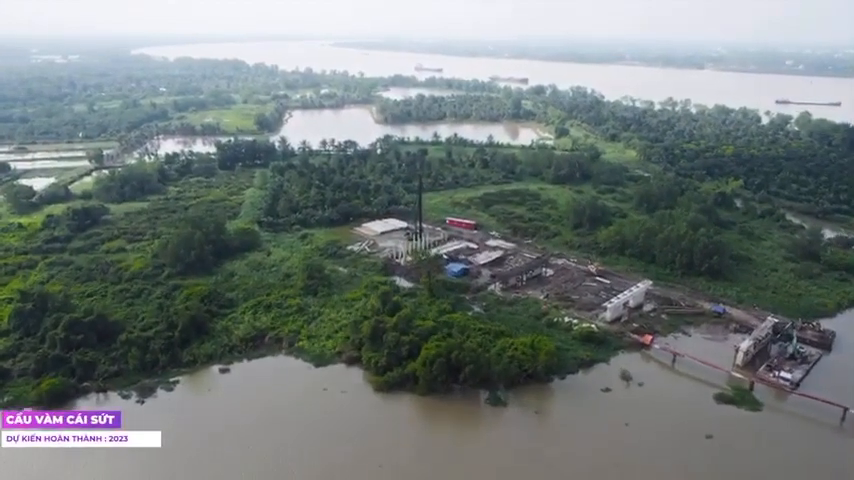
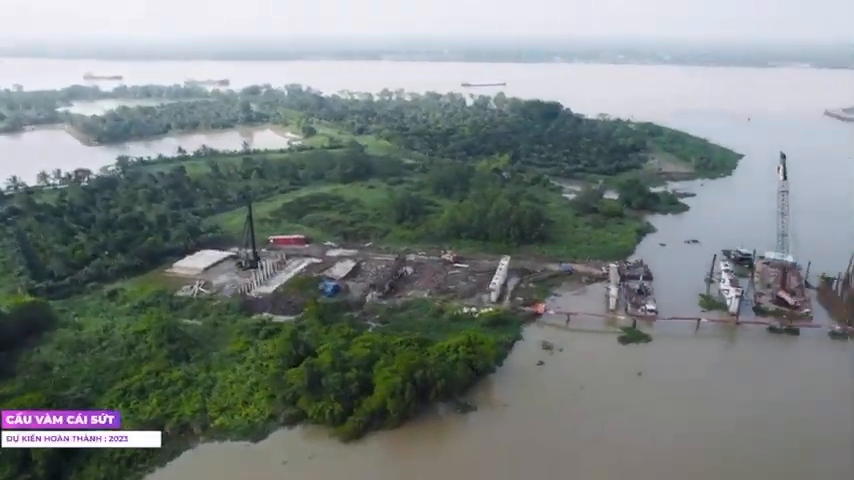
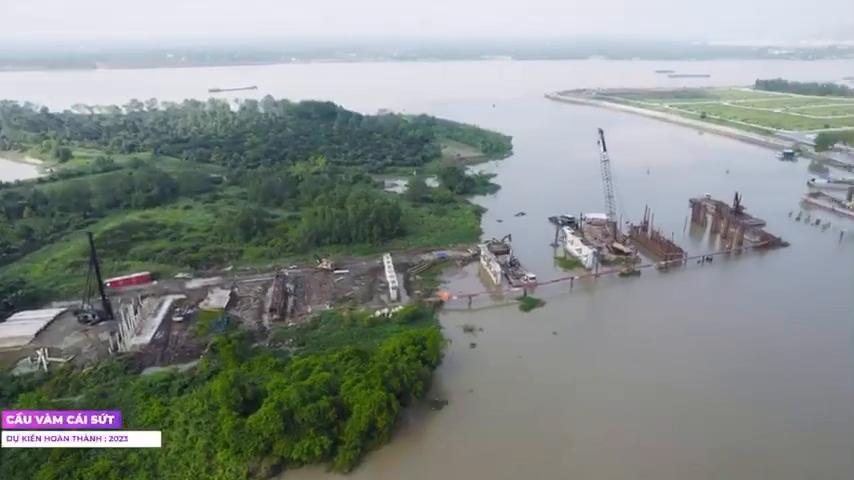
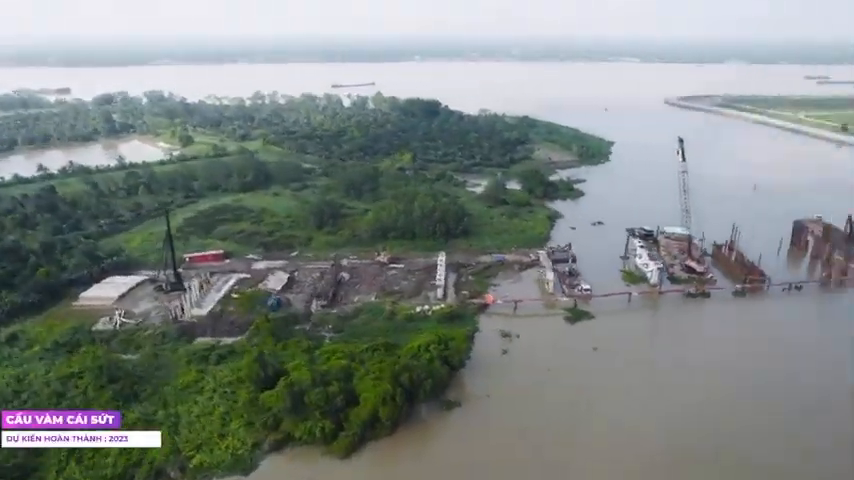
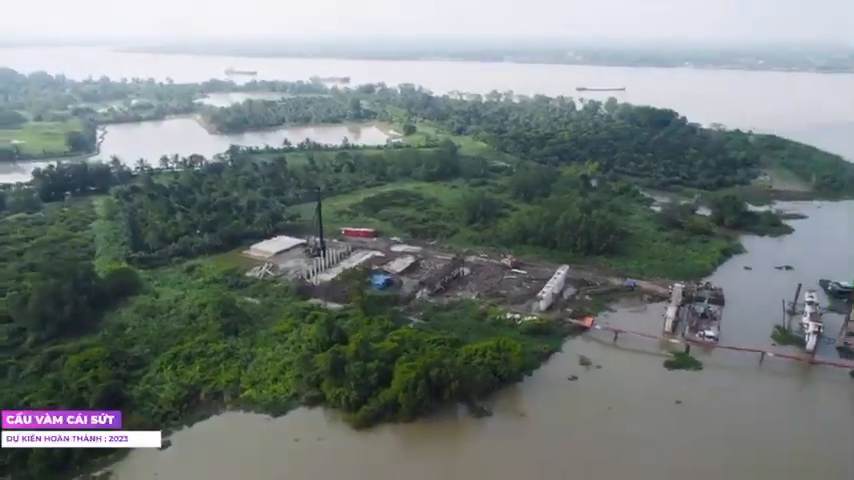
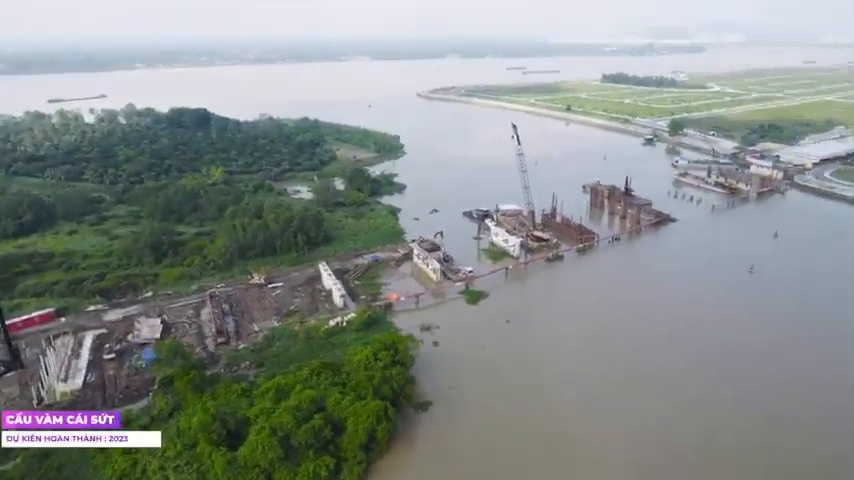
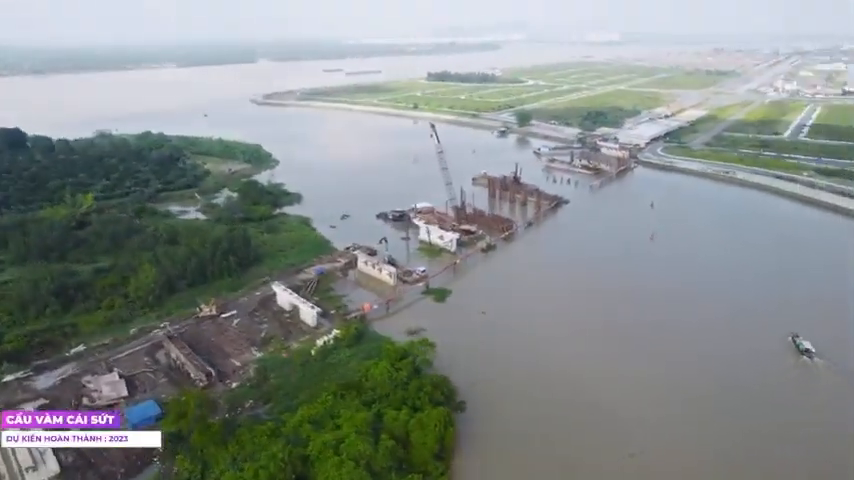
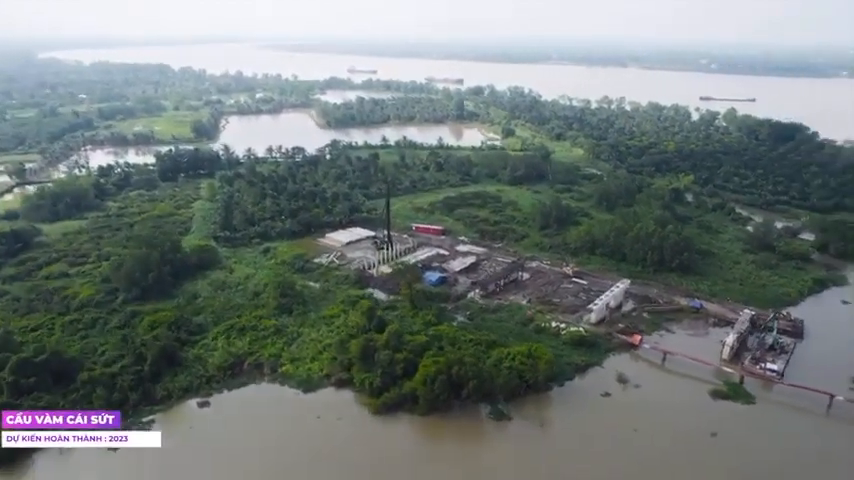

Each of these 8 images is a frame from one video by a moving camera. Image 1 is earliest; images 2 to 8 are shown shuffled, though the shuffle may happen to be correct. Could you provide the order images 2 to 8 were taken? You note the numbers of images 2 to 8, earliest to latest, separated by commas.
8, 5, 2, 4, 3, 6, 7
